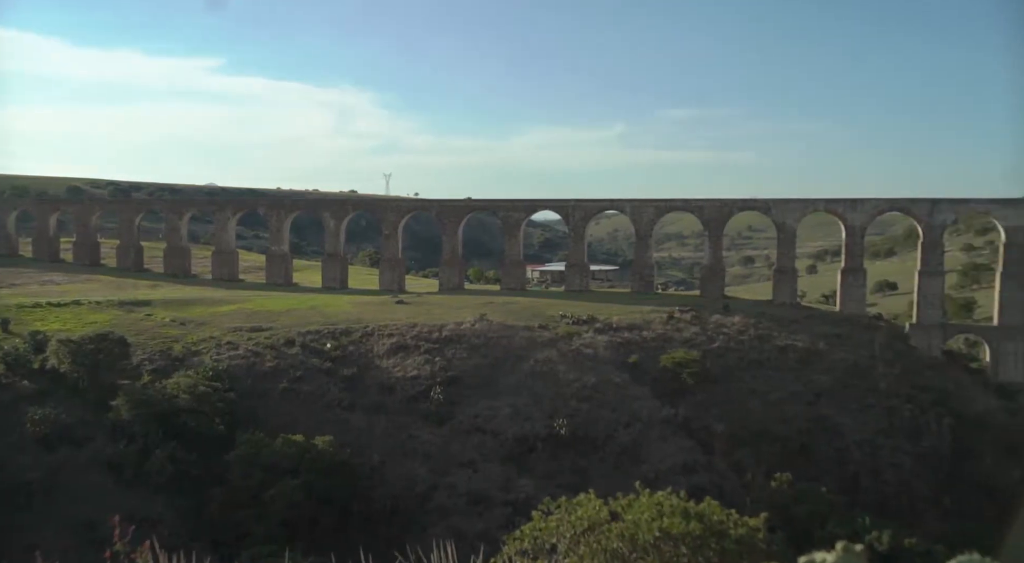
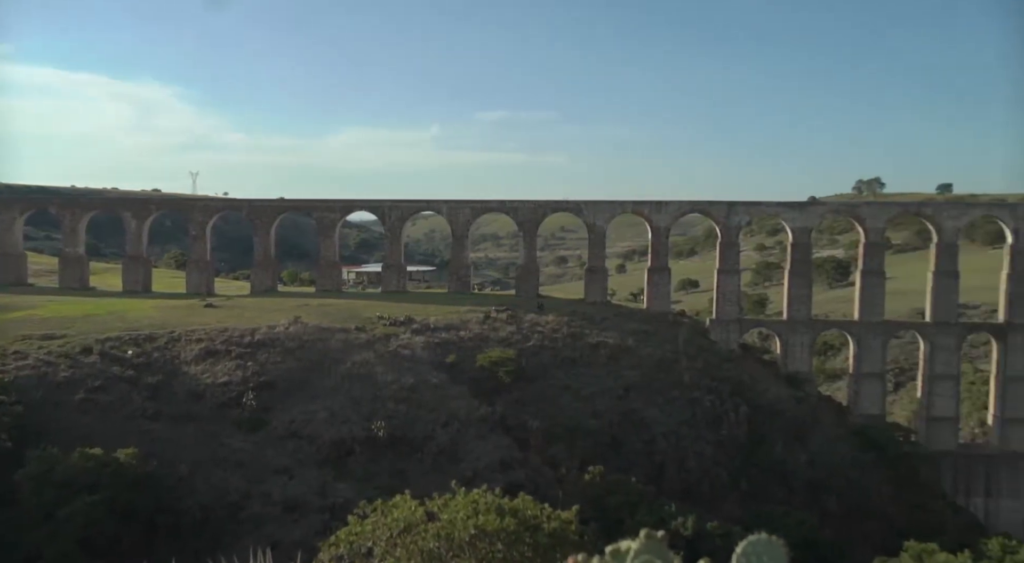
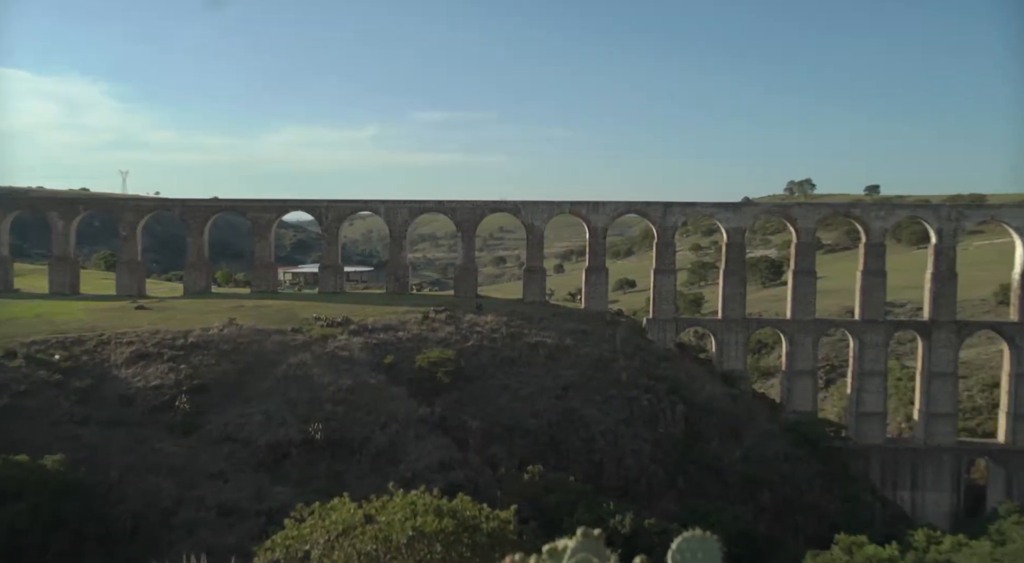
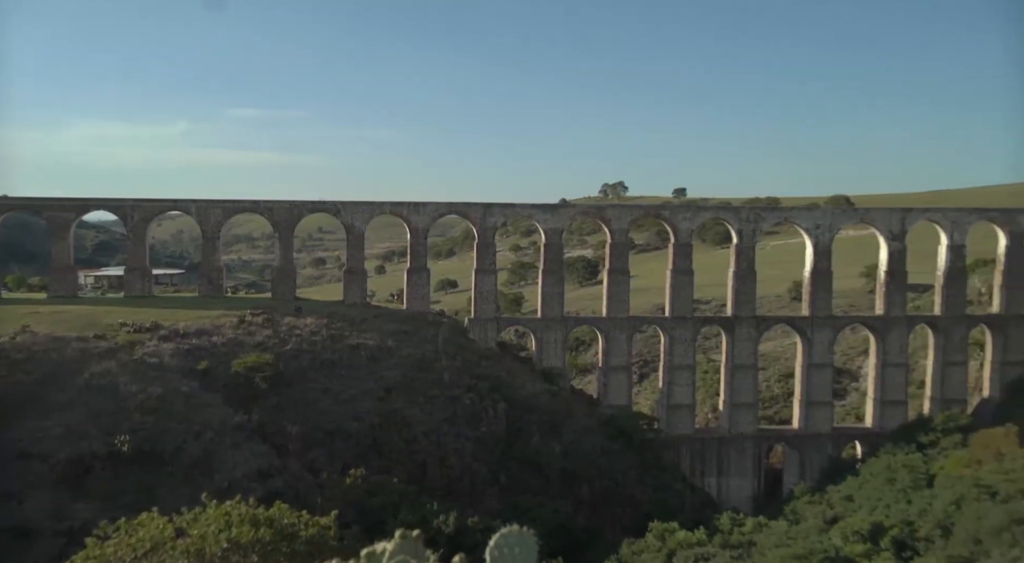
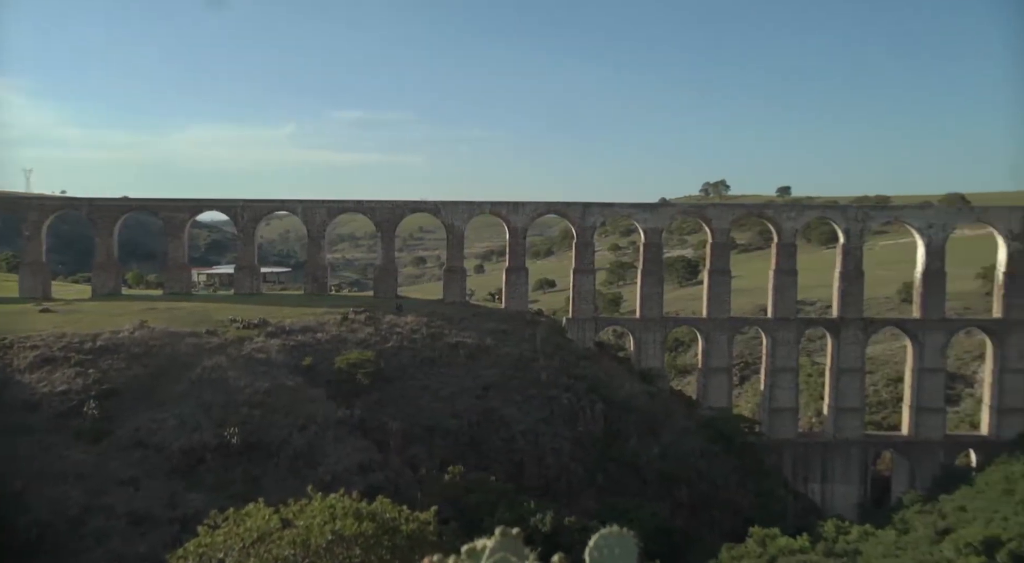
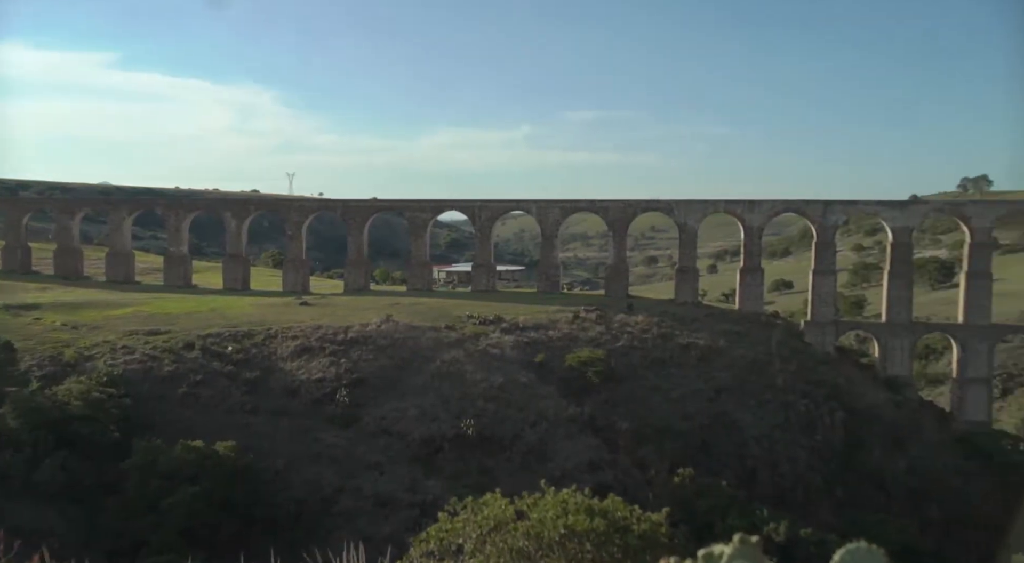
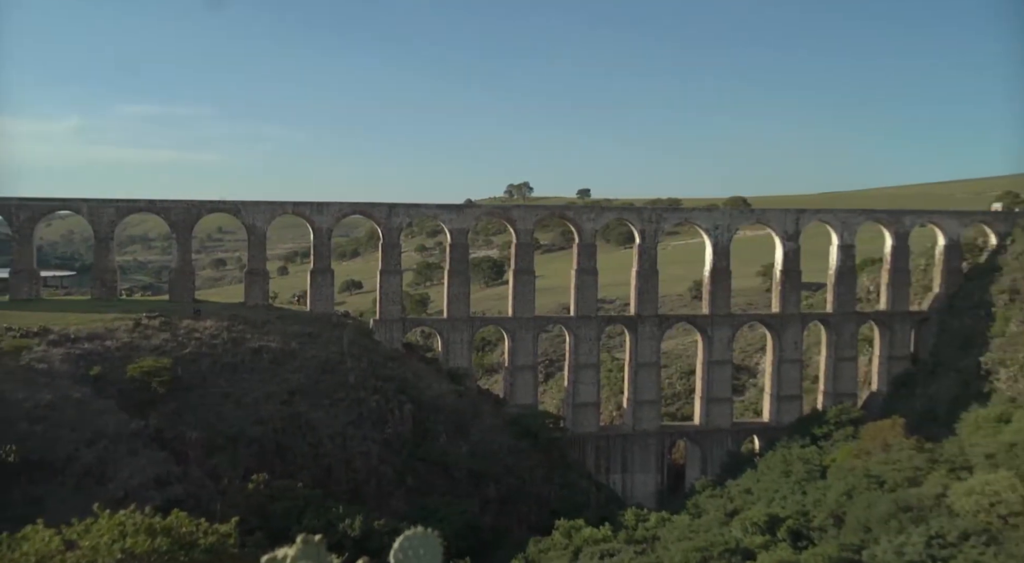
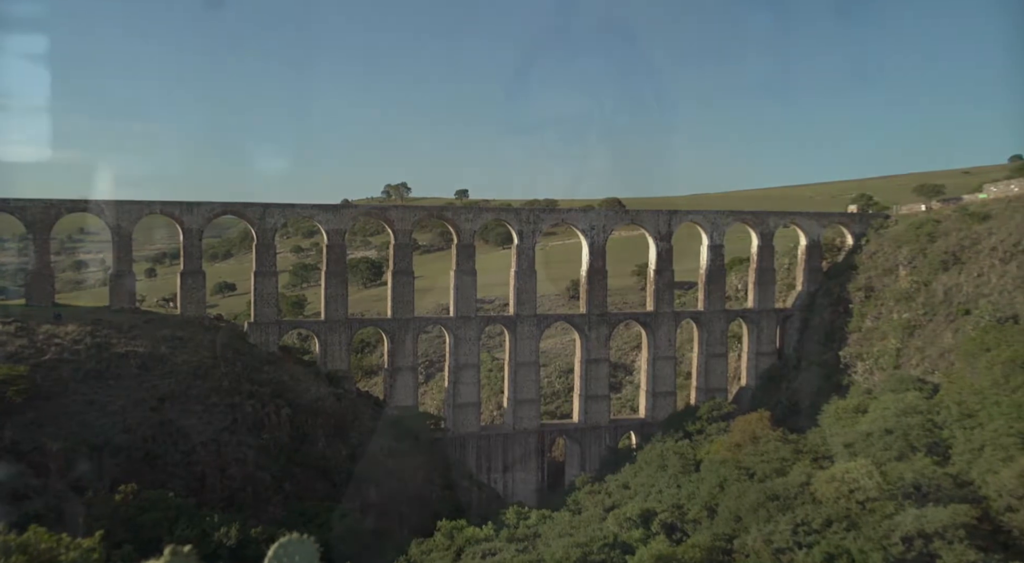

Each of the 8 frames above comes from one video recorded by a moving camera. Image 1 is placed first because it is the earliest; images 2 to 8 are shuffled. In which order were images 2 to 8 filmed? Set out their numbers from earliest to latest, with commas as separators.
6, 2, 3, 5, 4, 7, 8
